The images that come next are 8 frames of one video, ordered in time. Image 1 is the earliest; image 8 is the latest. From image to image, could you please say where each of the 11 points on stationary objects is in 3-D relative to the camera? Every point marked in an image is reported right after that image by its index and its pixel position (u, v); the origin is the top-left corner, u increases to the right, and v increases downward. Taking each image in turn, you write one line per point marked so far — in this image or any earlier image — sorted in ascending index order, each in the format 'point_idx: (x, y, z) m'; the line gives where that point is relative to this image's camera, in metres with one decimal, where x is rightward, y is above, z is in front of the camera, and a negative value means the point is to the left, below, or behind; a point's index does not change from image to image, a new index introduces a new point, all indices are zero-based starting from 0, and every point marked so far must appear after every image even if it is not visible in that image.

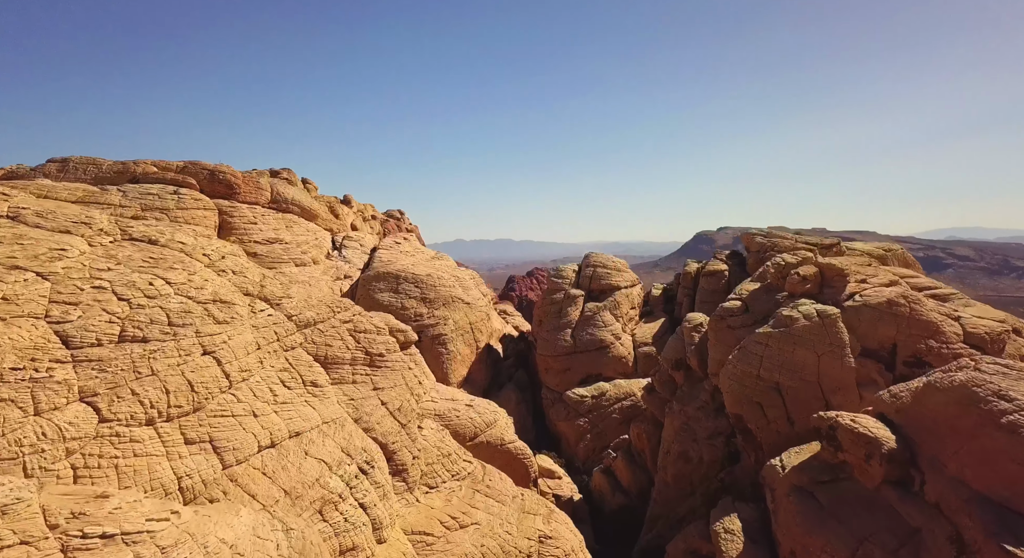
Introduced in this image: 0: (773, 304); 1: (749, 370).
0: (+7.2, -0.7, +19.5) m
1: (+5.9, -2.3, +17.8) m
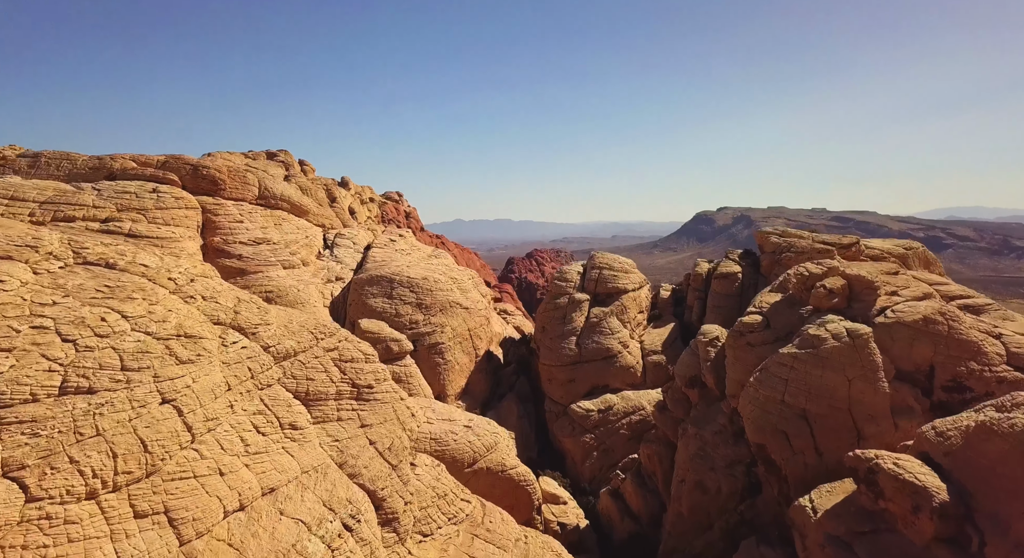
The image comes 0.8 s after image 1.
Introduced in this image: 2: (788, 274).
0: (+7.3, -1.0, +18.0) m
1: (+6.0, -2.7, +16.3) m
2: (+7.7, +0.1, +19.7) m
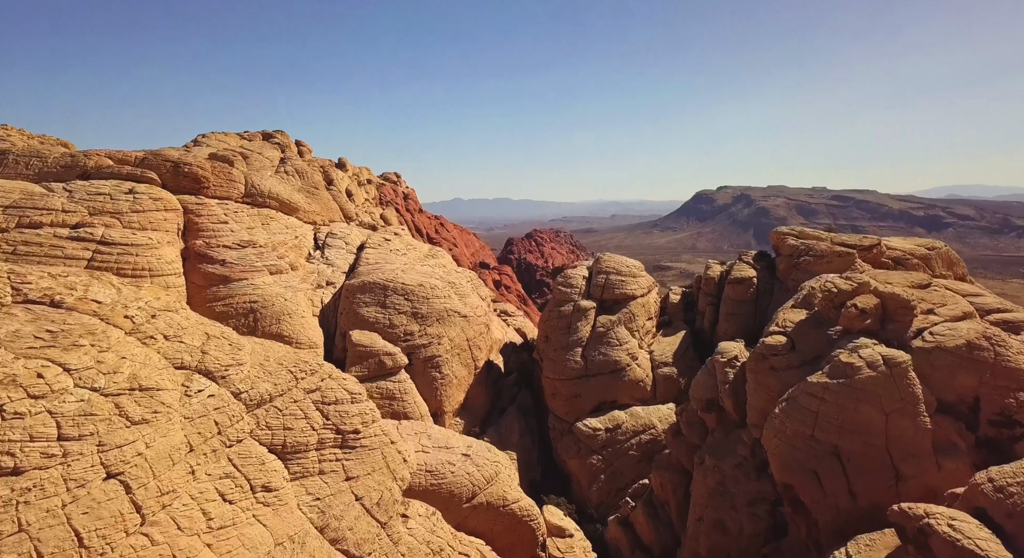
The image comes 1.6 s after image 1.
0: (+7.3, -1.4, +16.5) m
1: (+6.0, -3.2, +14.8) m
2: (+7.8, -0.3, +18.2) m
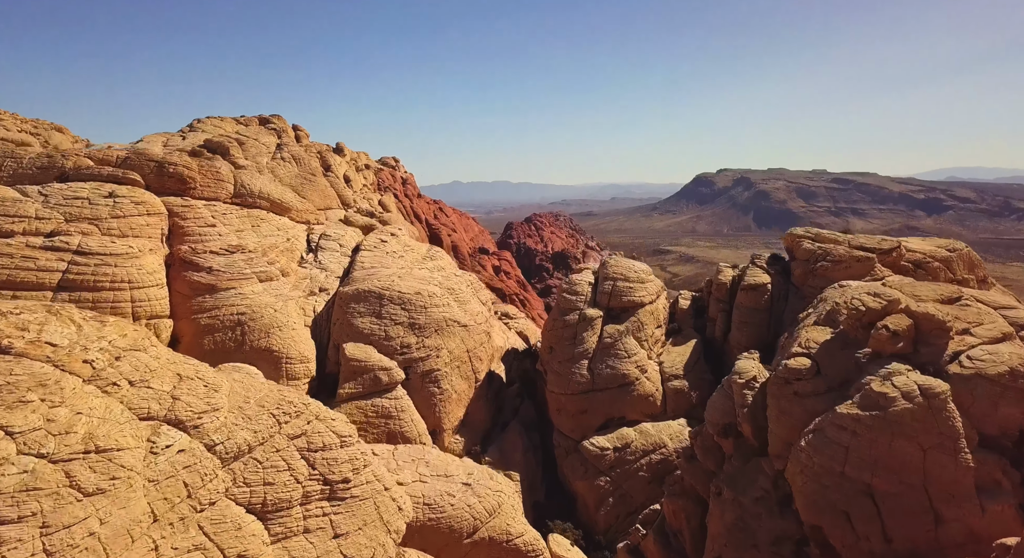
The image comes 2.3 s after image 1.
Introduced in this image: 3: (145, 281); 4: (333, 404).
0: (+7.4, -1.8, +15.3) m
1: (+6.1, -3.6, +13.7) m
2: (+7.9, -0.6, +17.0) m
3: (-10.2, 0.0, +19.7) m
4: (-5.0, -3.6, +20.0) m
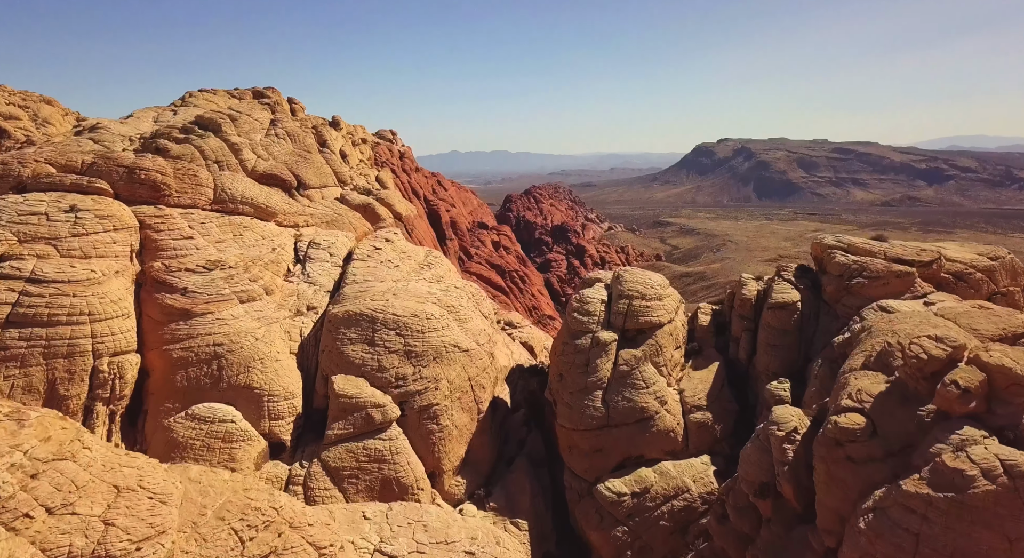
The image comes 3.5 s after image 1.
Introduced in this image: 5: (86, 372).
0: (+7.6, -2.7, +13.3) m
1: (+6.3, -4.6, +11.7) m
2: (+8.1, -1.4, +14.9) m
3: (-10.0, -0.8, +17.6) m
4: (-4.9, -4.3, +18.0) m
5: (-10.2, -2.3, +16.9) m
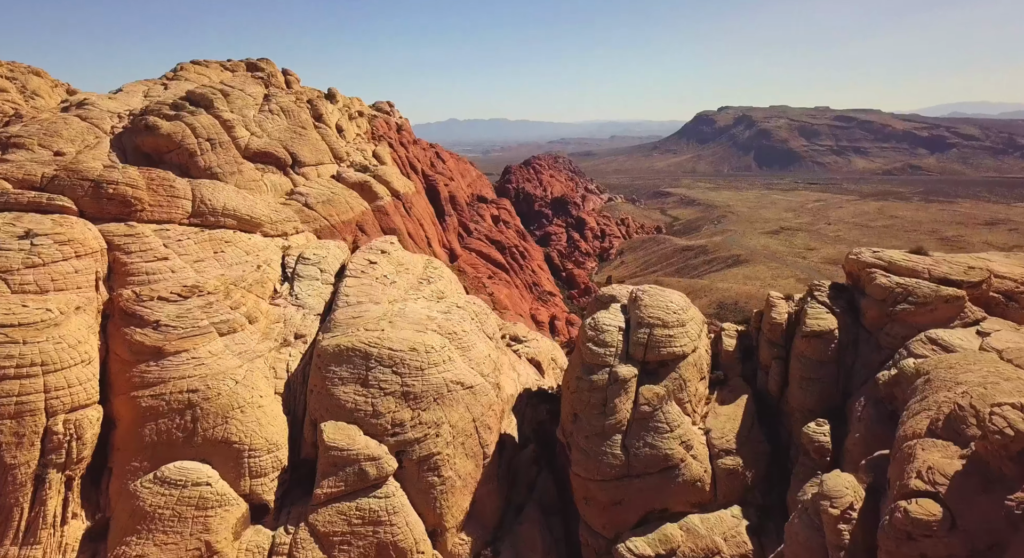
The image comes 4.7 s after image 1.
0: (+7.8, -3.8, +11.4) m
1: (+6.6, -5.7, +9.9) m
2: (+8.3, -2.5, +12.9) m
3: (-9.8, -1.7, +15.5) m
4: (-4.6, -5.2, +16.1) m
5: (-10.0, -3.2, +14.9) m
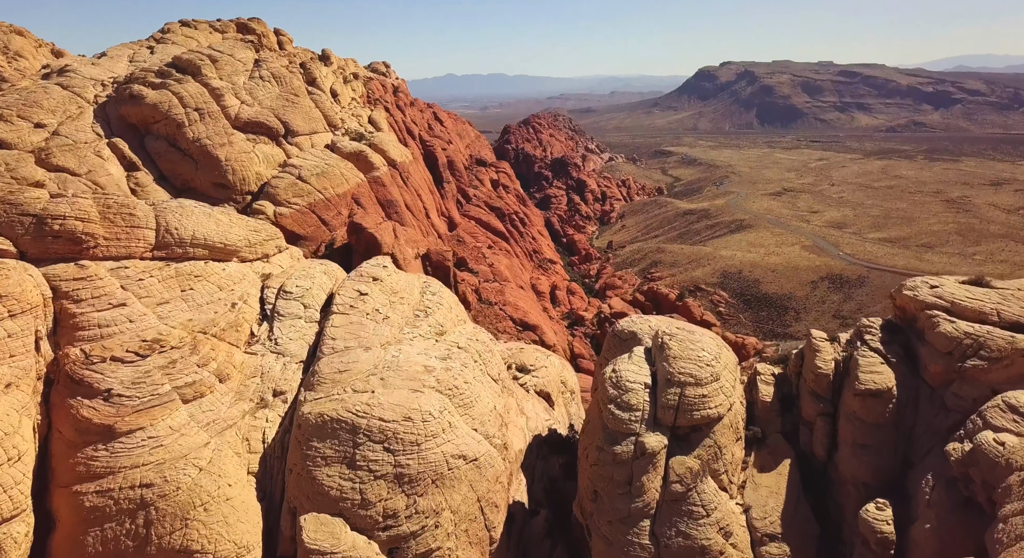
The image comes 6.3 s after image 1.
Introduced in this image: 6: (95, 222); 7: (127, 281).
0: (+8.1, -5.5, +8.9) m
1: (+6.8, -7.5, +7.5) m
2: (+8.5, -4.1, +10.4) m
3: (-9.5, -3.3, +12.9) m
4: (-4.4, -6.7, +13.7) m
5: (-9.7, -4.8, +12.4) m
6: (-10.8, +1.3, +18.0) m
7: (-9.9, -0.1, +18.1) m
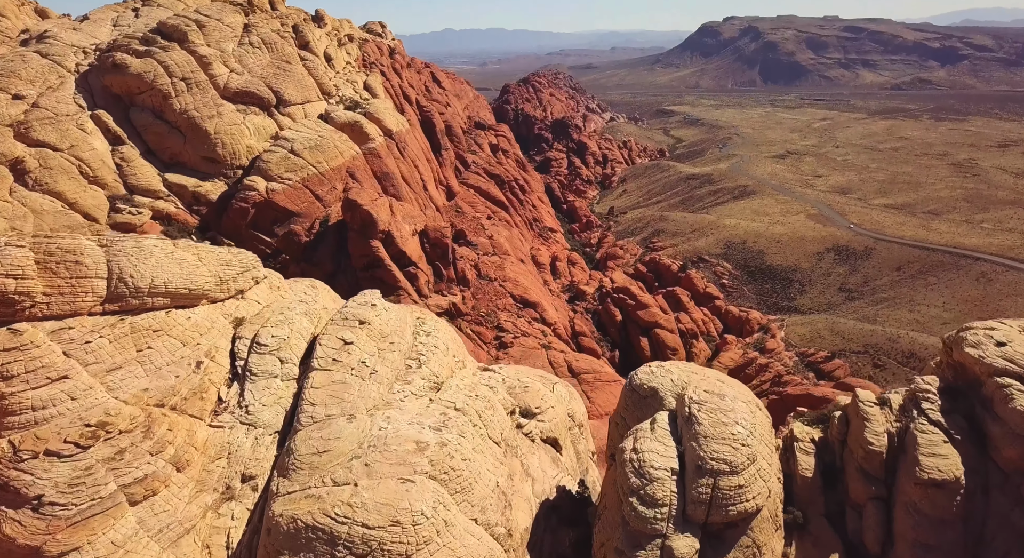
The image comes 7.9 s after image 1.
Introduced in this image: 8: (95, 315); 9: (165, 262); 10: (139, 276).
0: (+8.2, -7.5, +6.7) m
1: (+7.0, -9.5, +5.4) m
2: (+8.7, -6.0, +8.1) m
3: (-9.4, -5.0, +10.5) m
4: (-4.2, -8.4, +11.5) m
5: (-9.6, -6.6, +10.1) m
6: (-10.7, -0.2, +15.3) m
7: (-9.8, -1.6, +15.5) m
8: (-9.8, -0.9, +16.4) m
9: (-8.9, +0.1, +17.8) m
10: (-9.3, 0.0, +17.3) m
